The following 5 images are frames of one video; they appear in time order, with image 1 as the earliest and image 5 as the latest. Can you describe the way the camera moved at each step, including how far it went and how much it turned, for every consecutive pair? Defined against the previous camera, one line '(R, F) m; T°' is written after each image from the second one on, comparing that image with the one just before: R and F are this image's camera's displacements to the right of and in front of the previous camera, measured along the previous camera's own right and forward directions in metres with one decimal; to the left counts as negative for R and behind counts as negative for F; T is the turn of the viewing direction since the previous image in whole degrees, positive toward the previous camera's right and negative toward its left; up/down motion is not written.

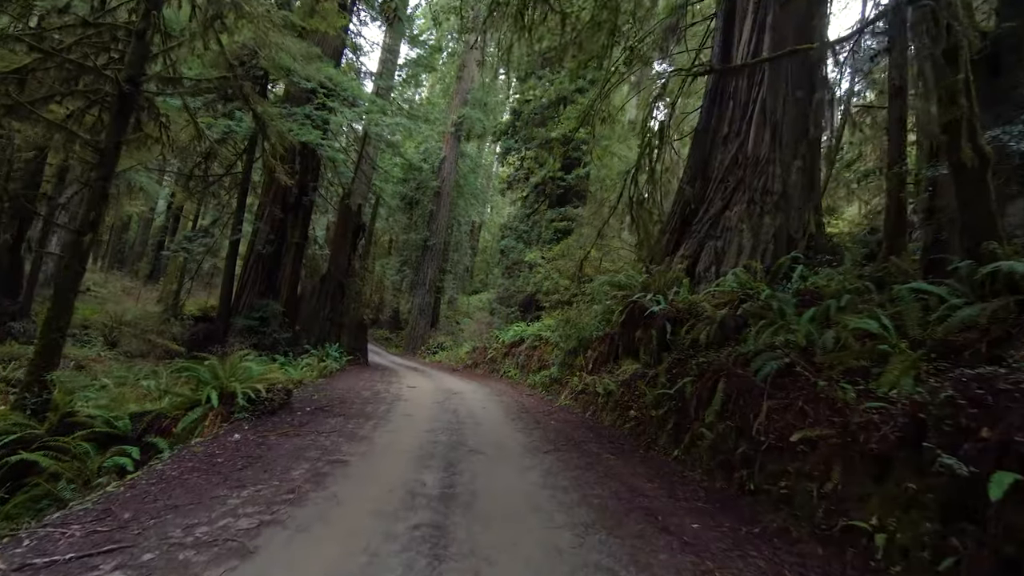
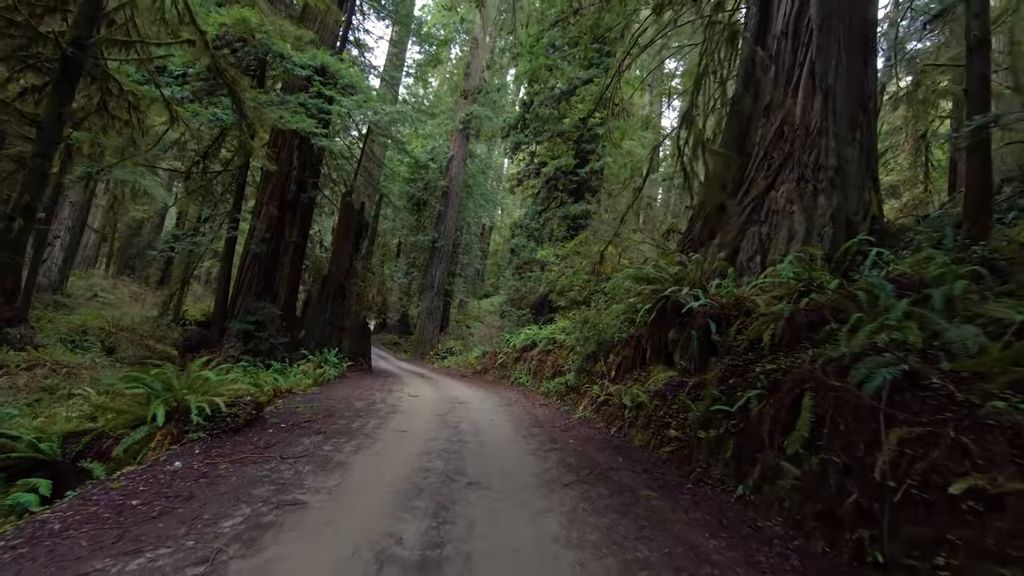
(0.0, +1.0) m; -1°
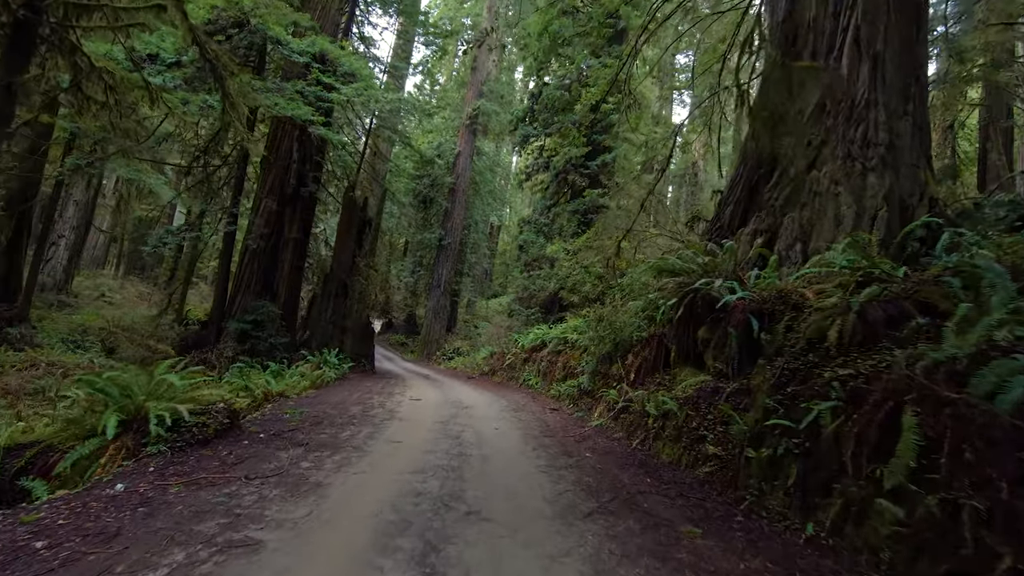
(0.0, +0.7) m; -1°
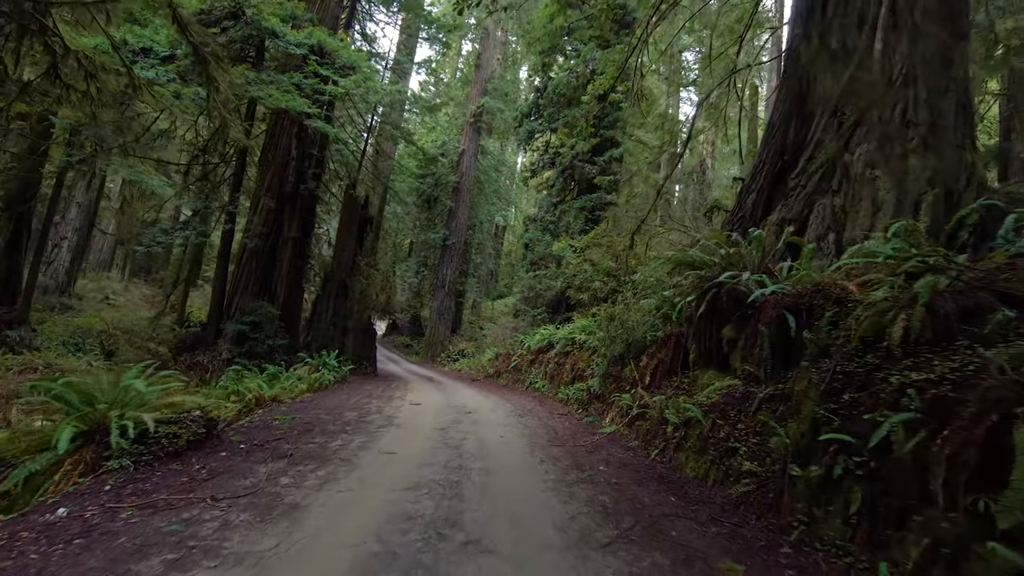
(0.0, +0.5) m; -1°
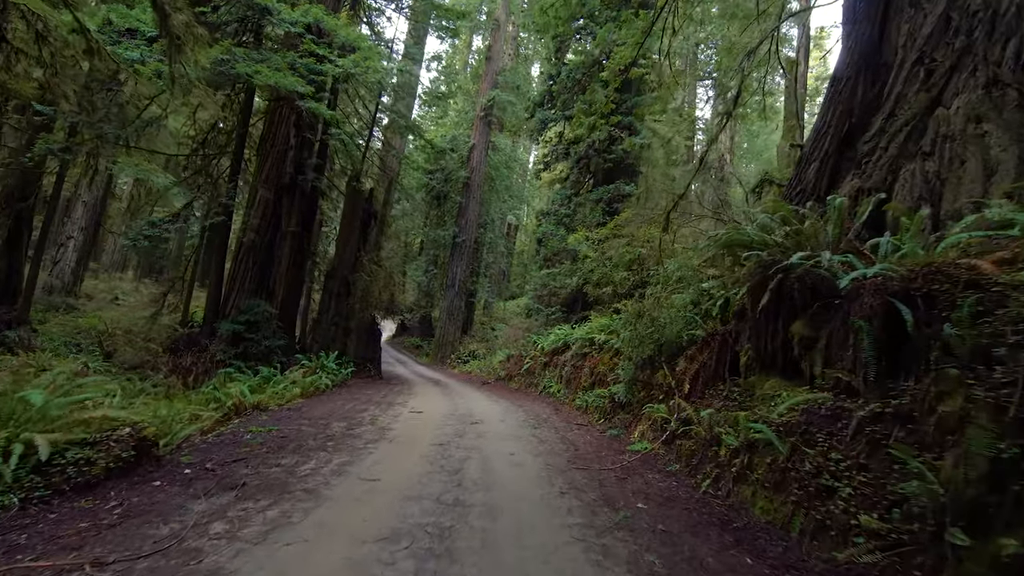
(0.0, +0.9) m; -2°
